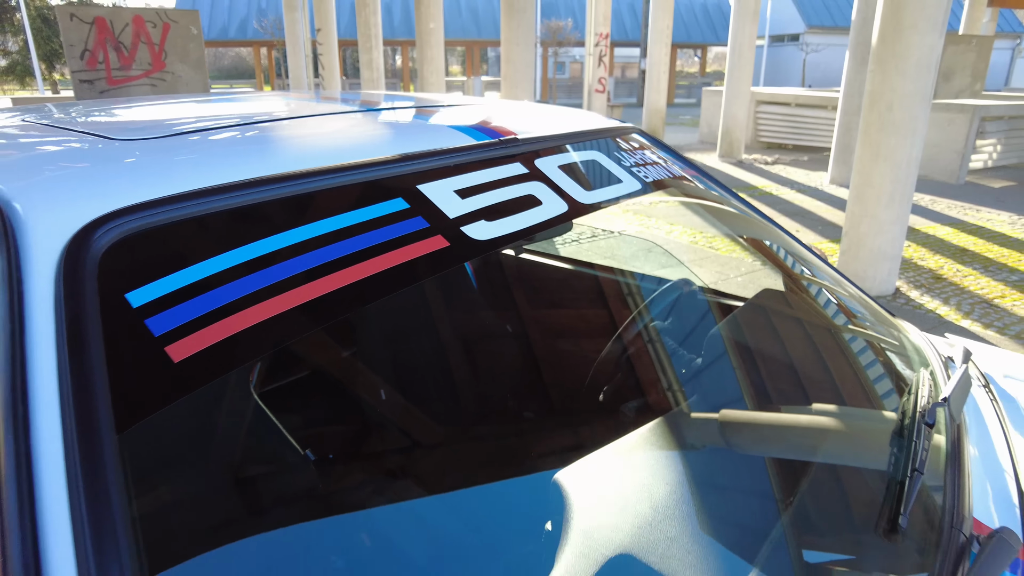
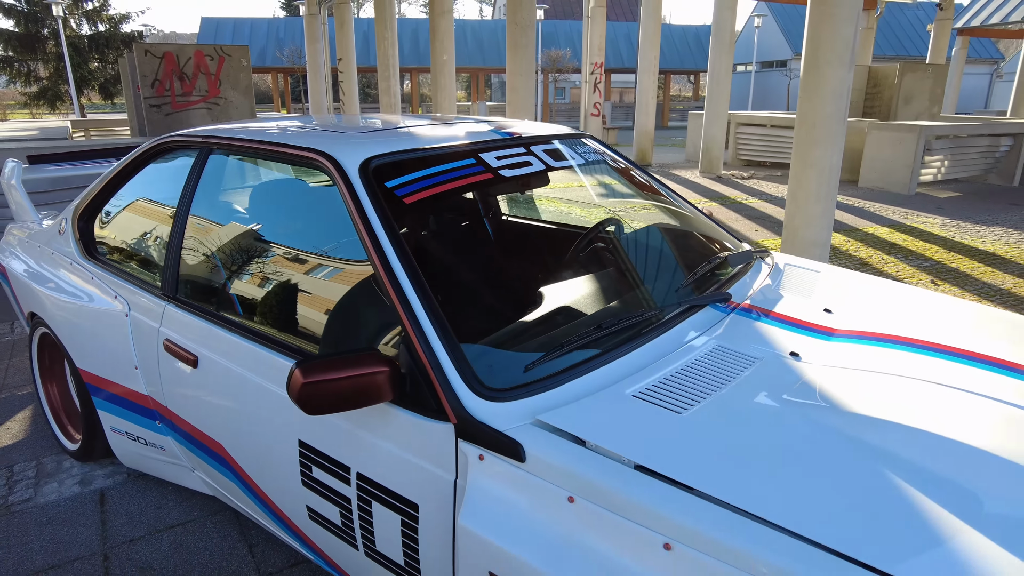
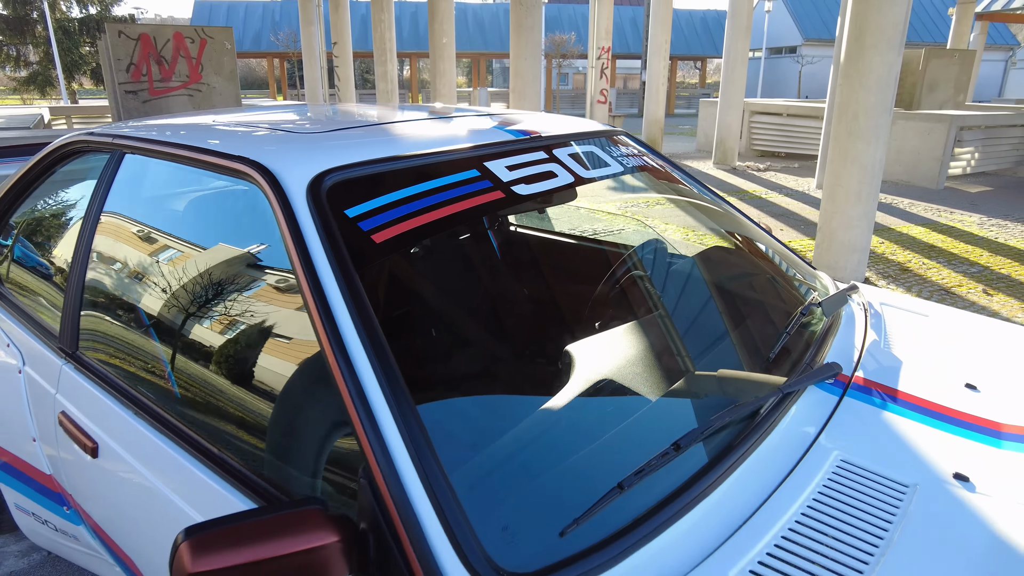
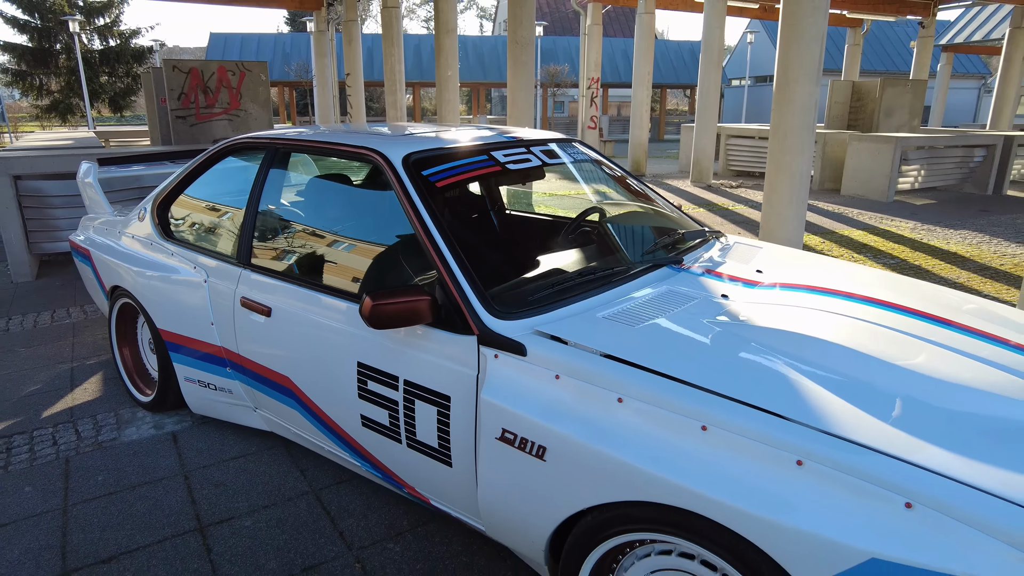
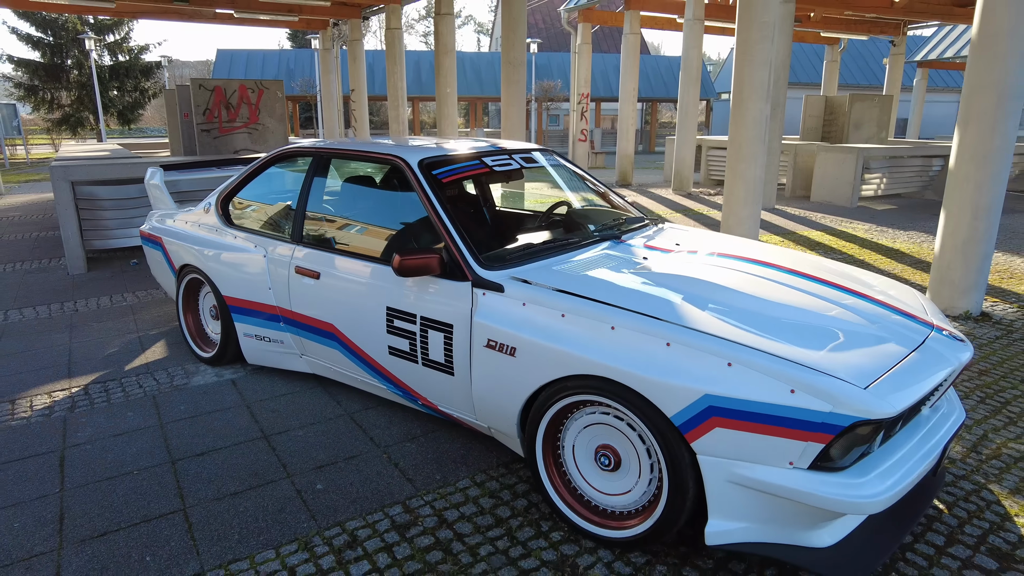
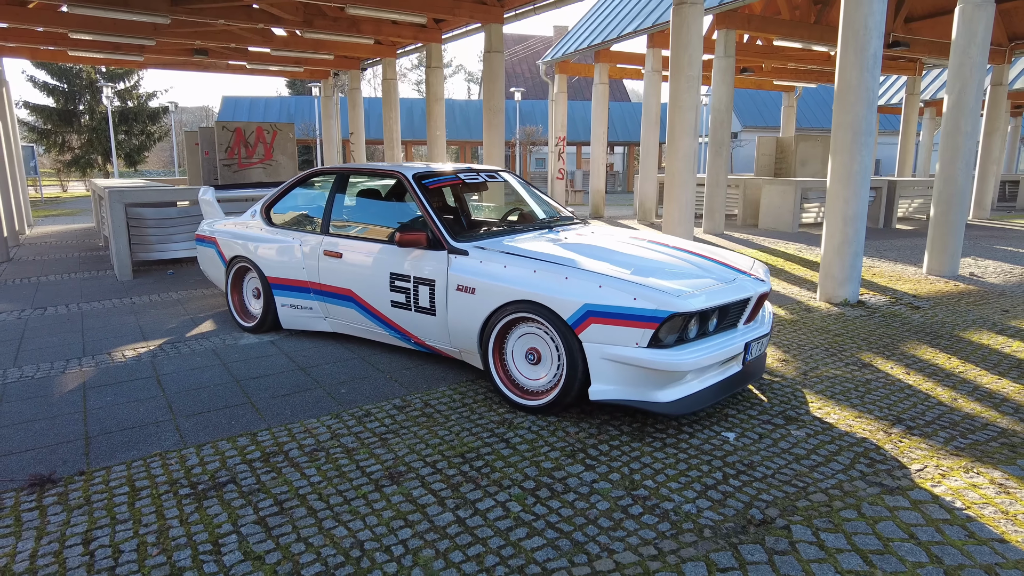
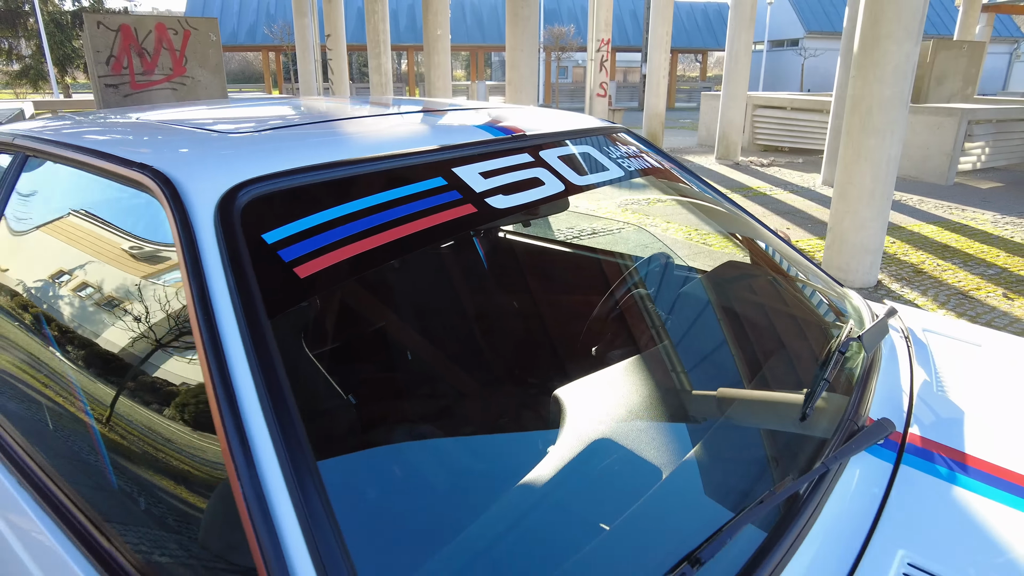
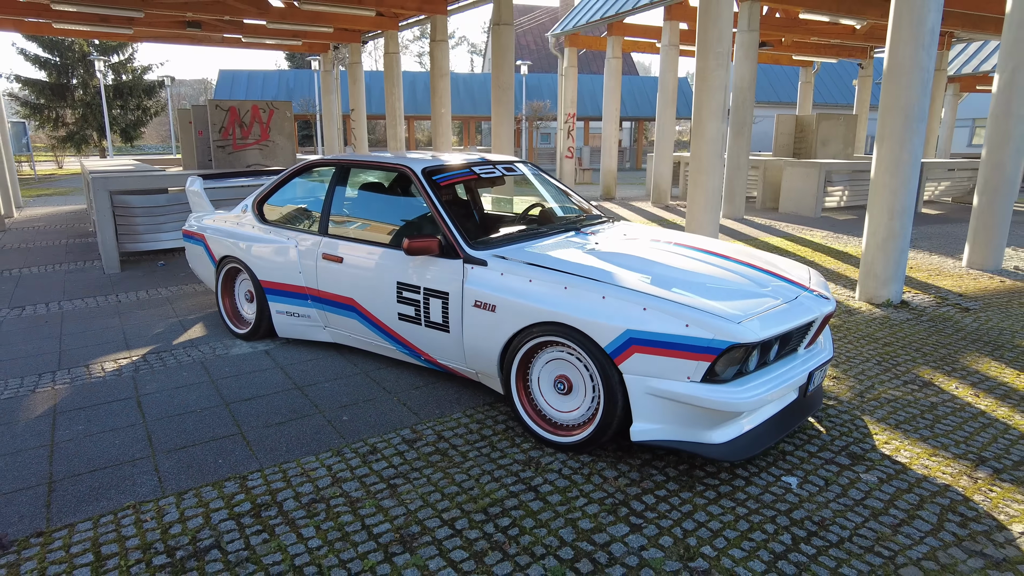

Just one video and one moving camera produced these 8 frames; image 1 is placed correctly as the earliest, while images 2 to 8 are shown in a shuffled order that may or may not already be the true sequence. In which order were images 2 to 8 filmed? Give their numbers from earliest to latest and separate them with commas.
7, 3, 2, 4, 5, 8, 6
